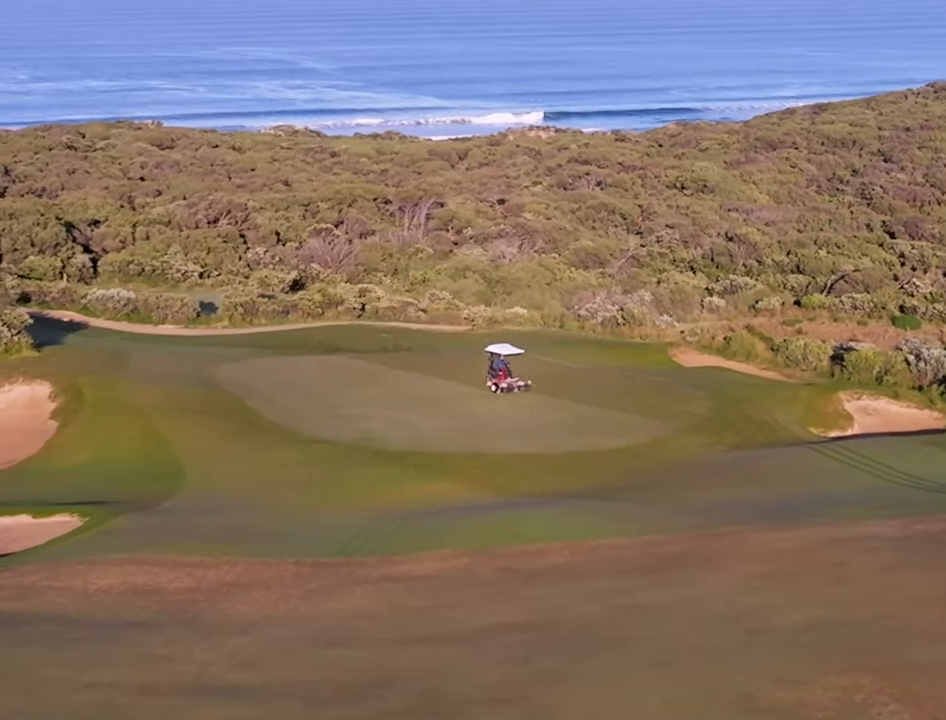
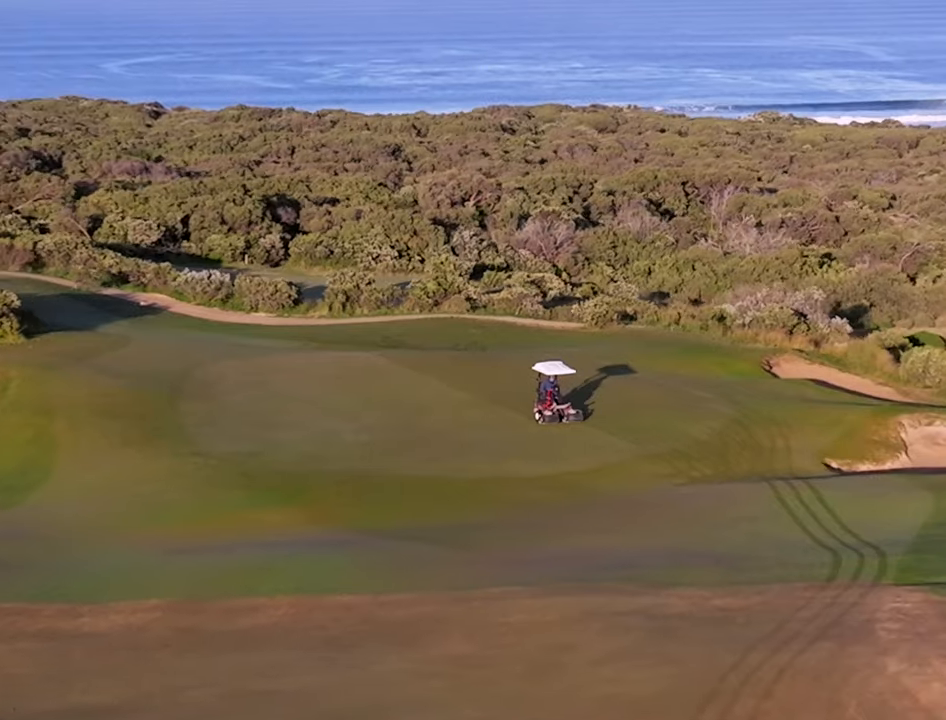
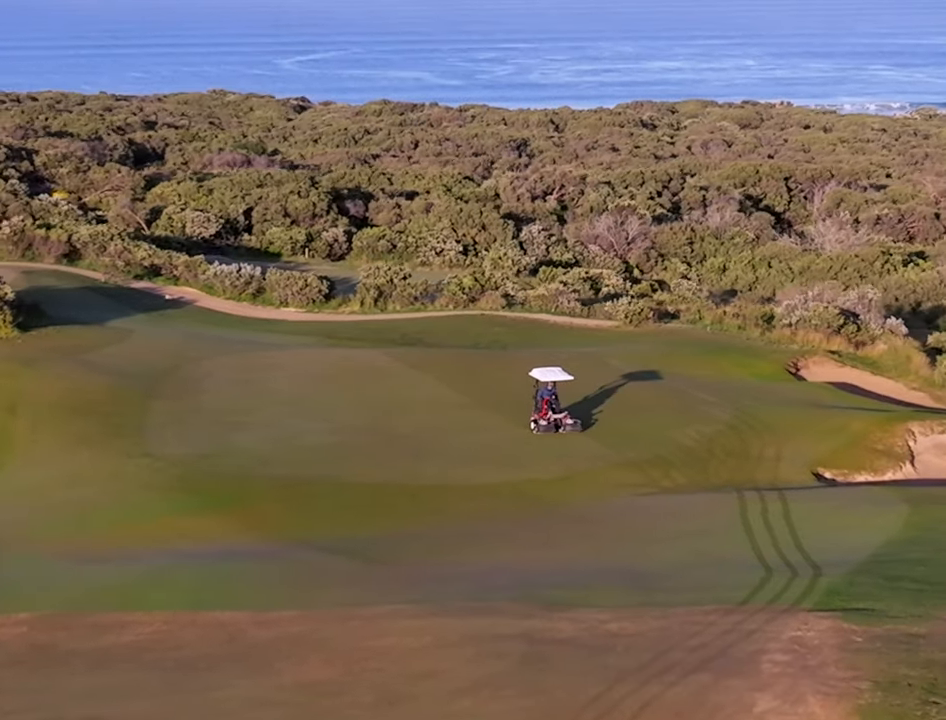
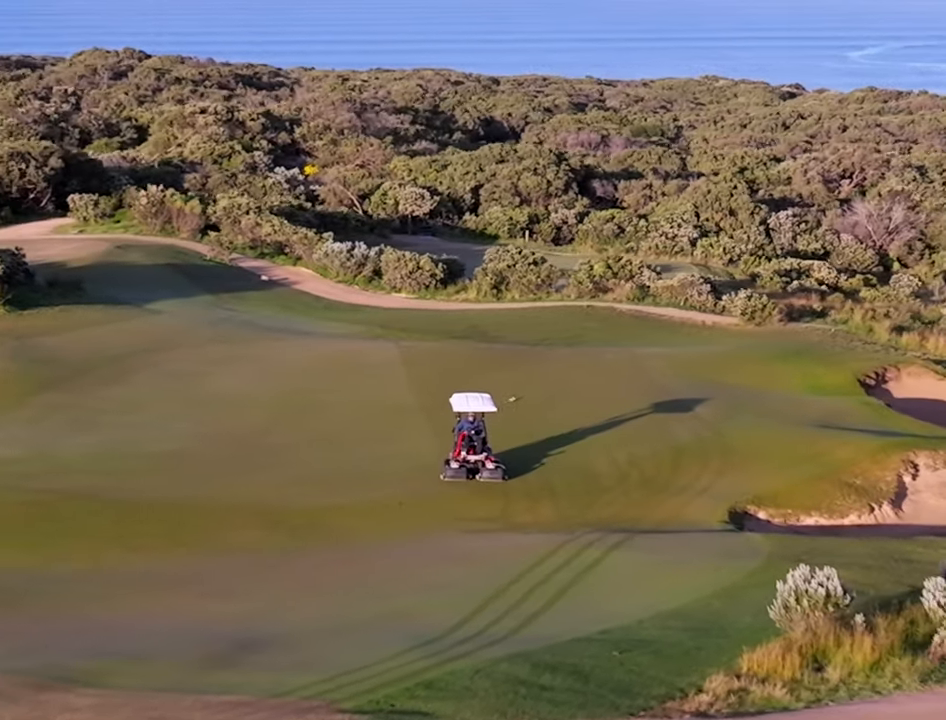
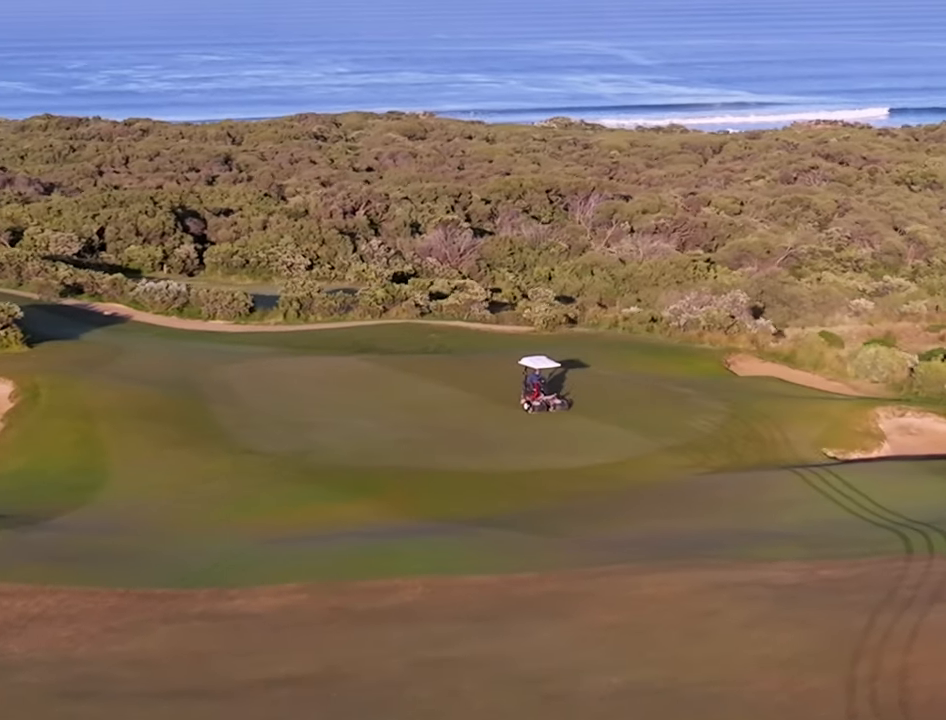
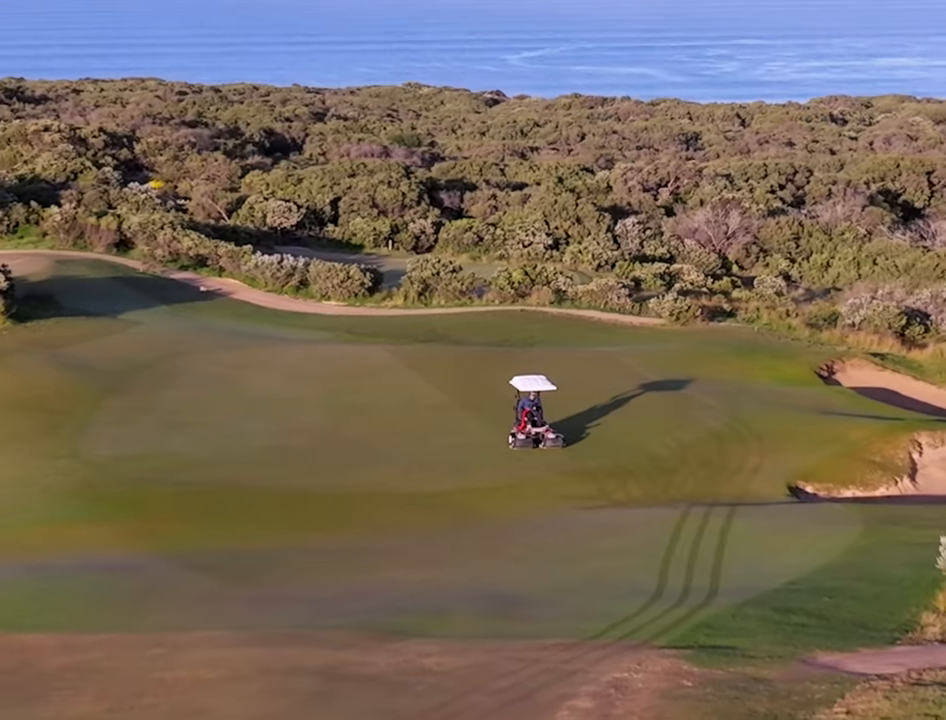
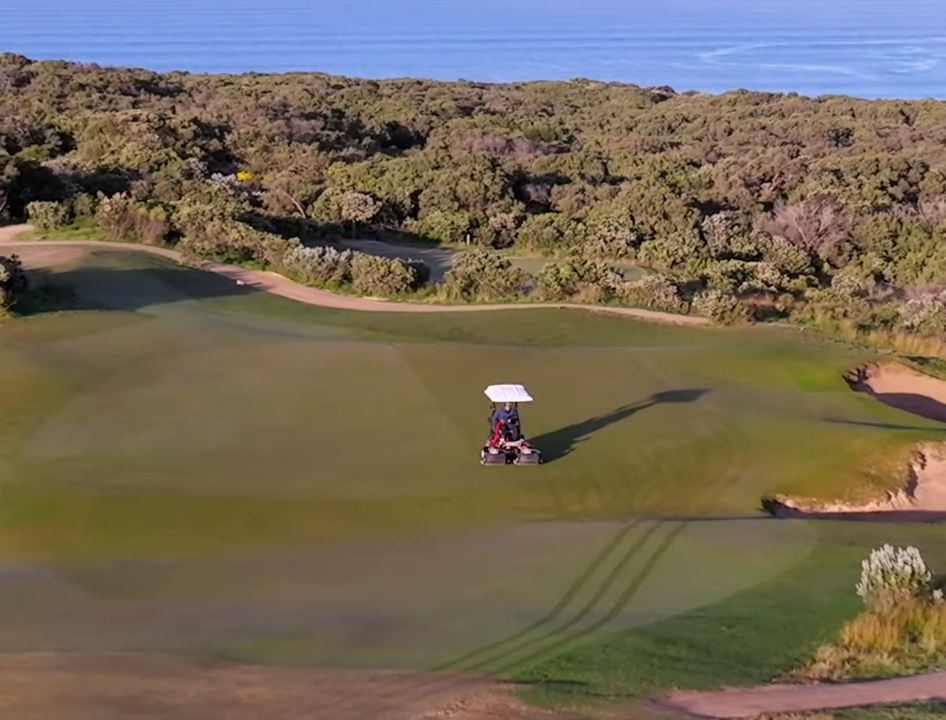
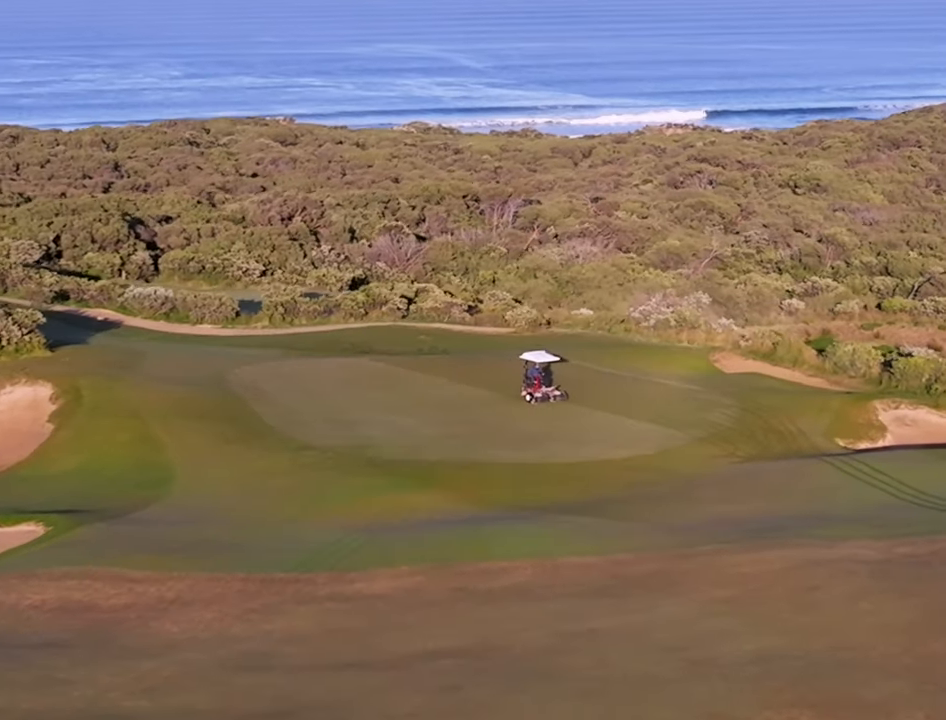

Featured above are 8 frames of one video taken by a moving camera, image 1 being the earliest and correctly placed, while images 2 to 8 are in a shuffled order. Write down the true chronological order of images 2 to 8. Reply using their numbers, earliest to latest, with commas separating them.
8, 5, 2, 3, 6, 7, 4
